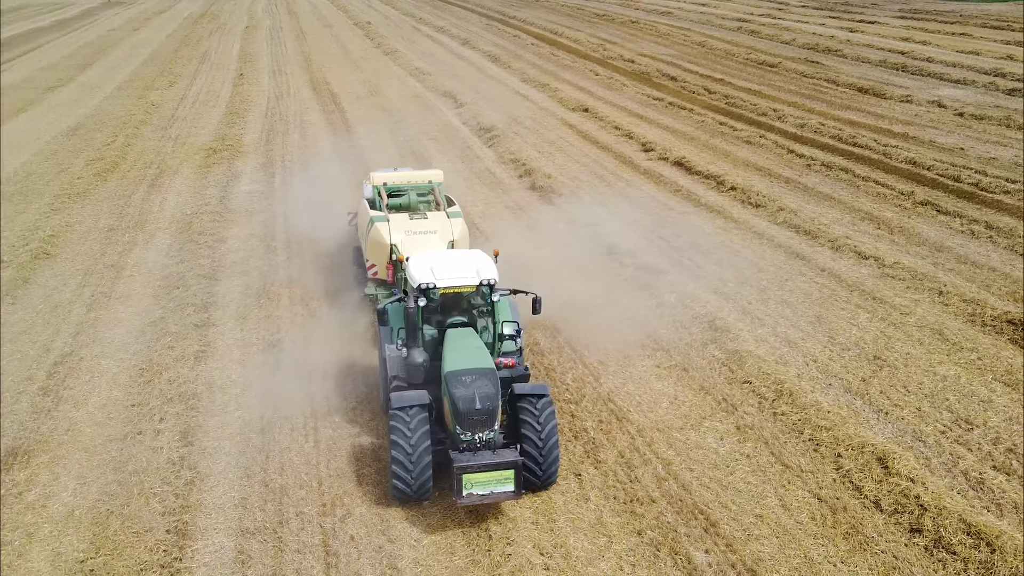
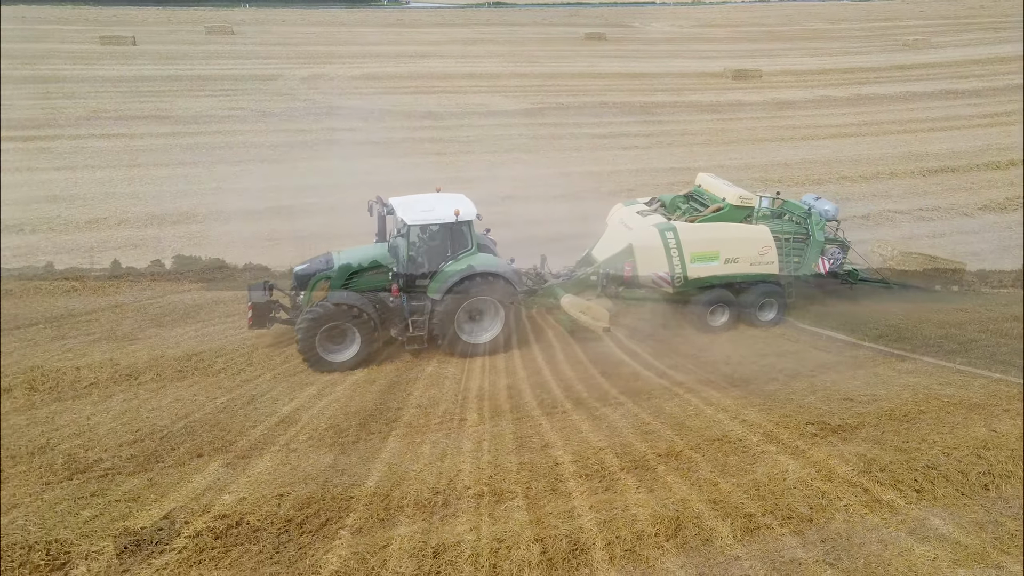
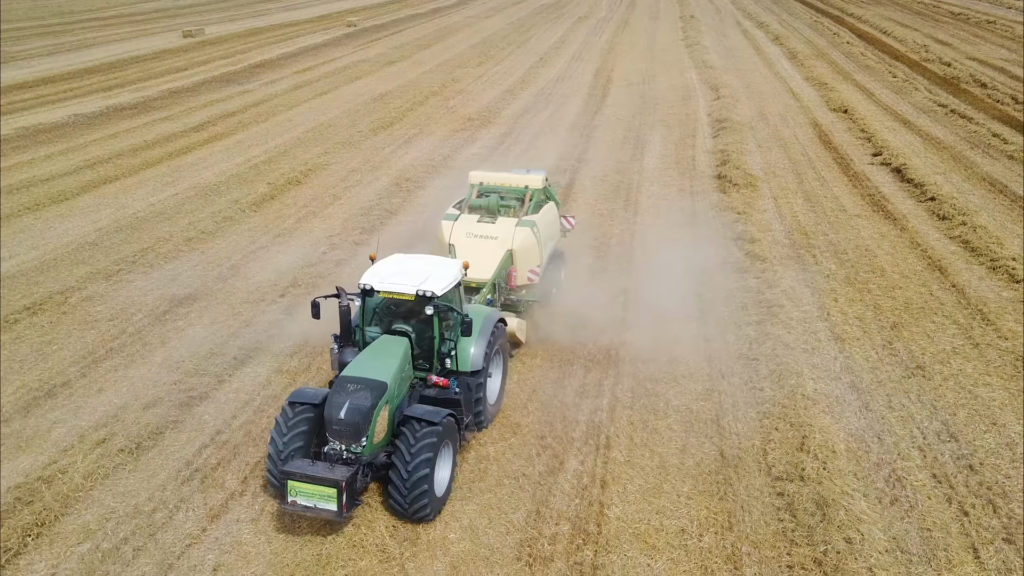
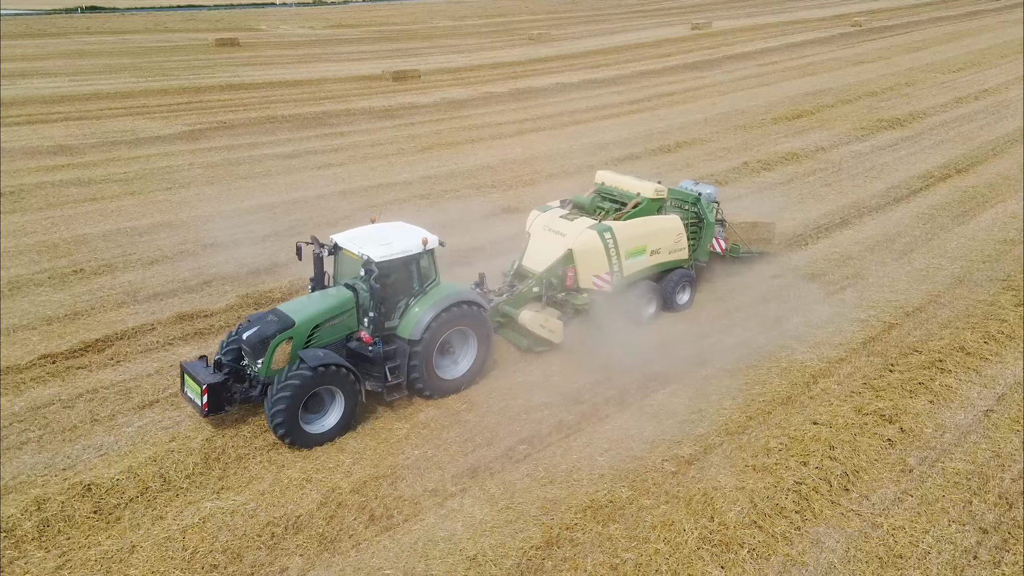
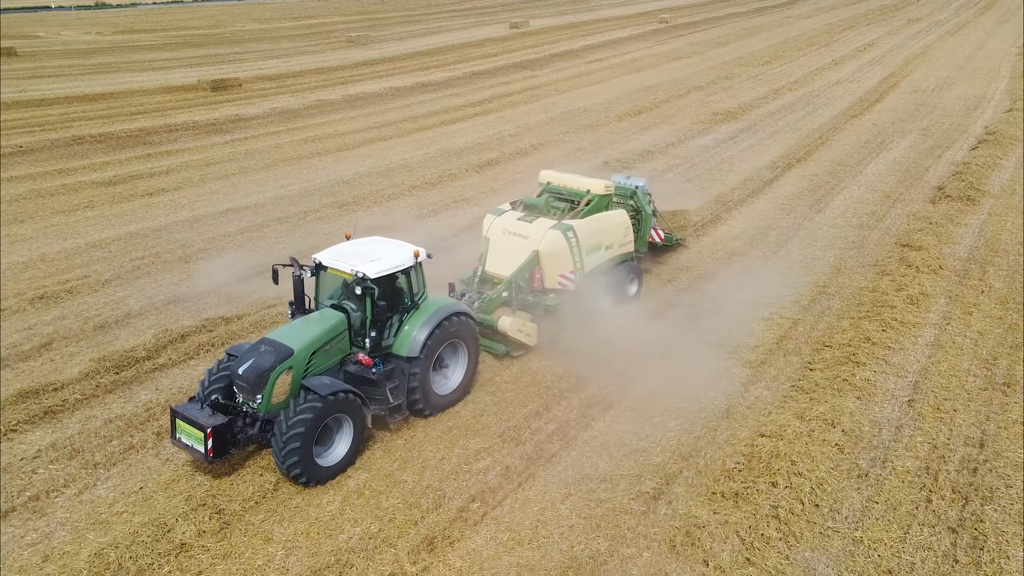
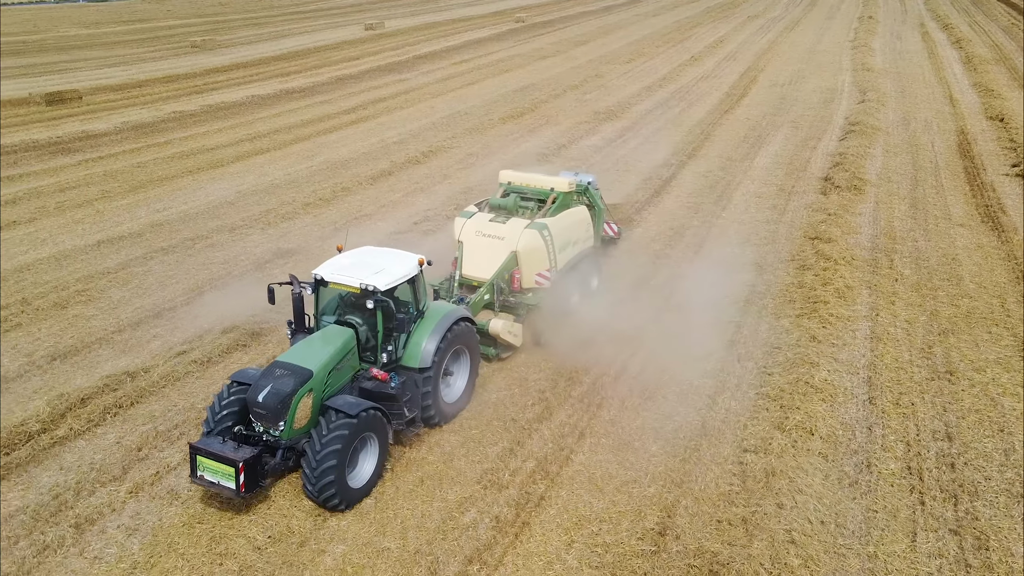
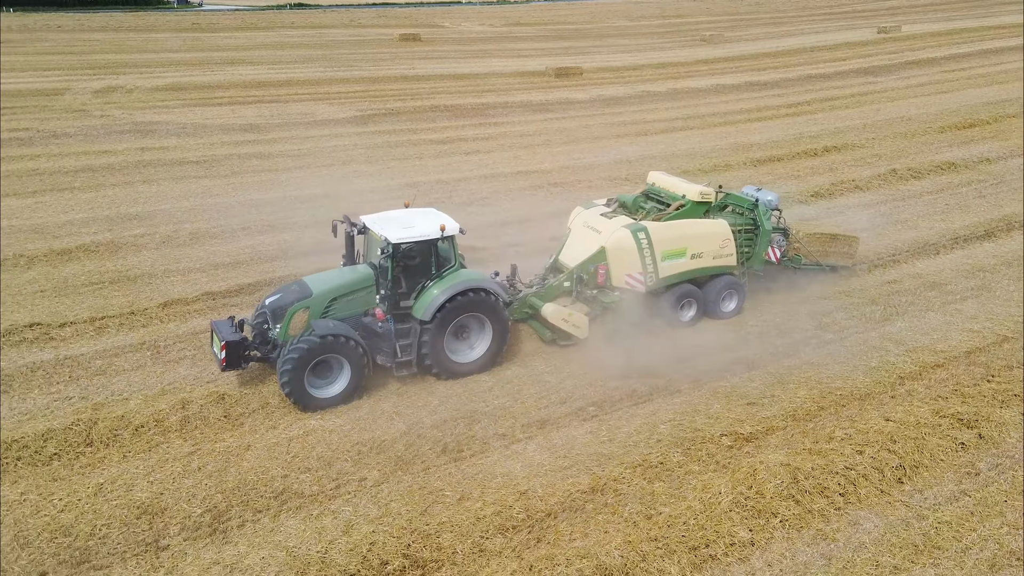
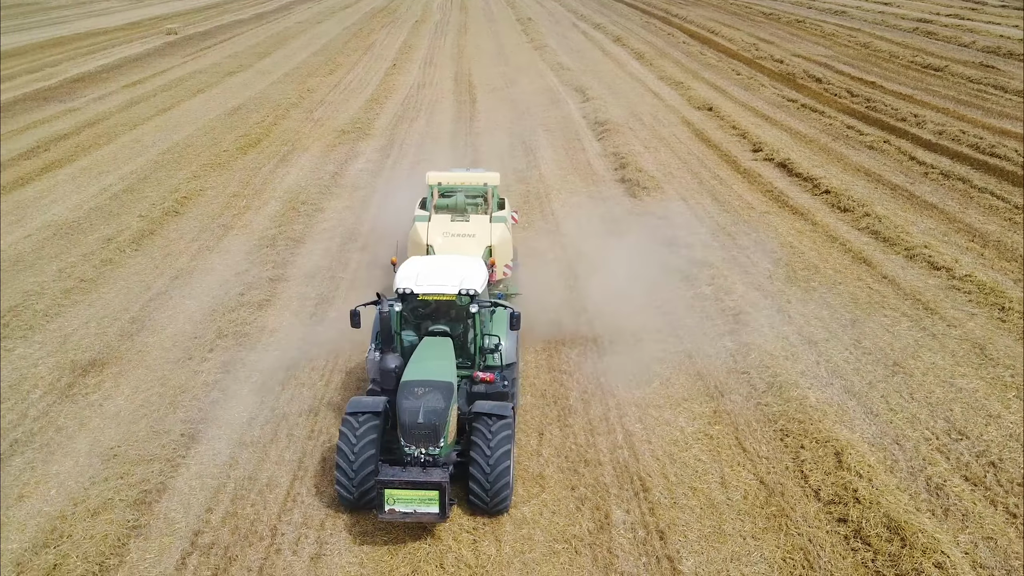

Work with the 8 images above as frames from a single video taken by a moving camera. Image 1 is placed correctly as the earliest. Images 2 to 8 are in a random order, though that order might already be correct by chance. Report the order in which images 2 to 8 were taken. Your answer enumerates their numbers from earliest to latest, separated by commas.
8, 3, 6, 5, 4, 7, 2
